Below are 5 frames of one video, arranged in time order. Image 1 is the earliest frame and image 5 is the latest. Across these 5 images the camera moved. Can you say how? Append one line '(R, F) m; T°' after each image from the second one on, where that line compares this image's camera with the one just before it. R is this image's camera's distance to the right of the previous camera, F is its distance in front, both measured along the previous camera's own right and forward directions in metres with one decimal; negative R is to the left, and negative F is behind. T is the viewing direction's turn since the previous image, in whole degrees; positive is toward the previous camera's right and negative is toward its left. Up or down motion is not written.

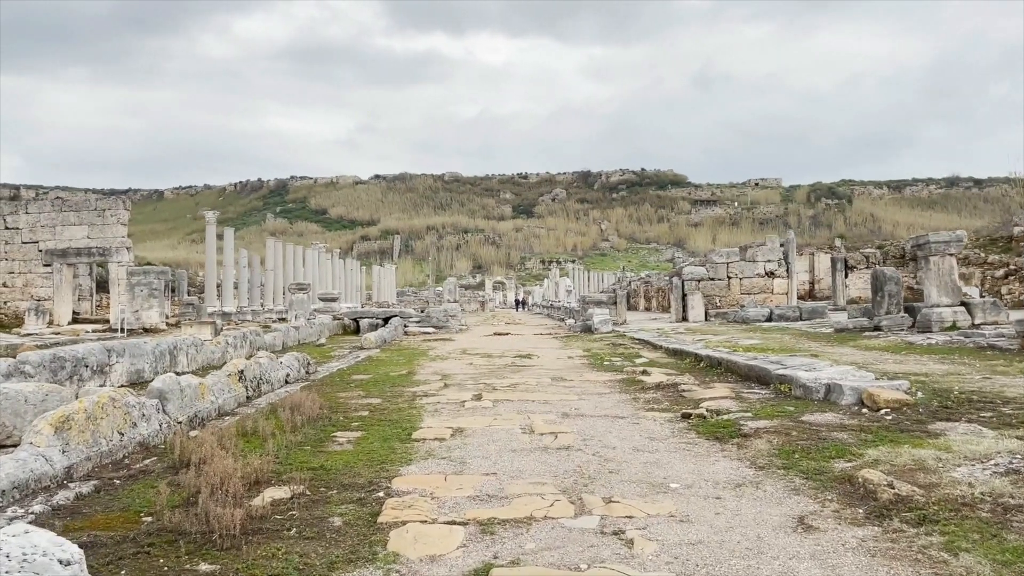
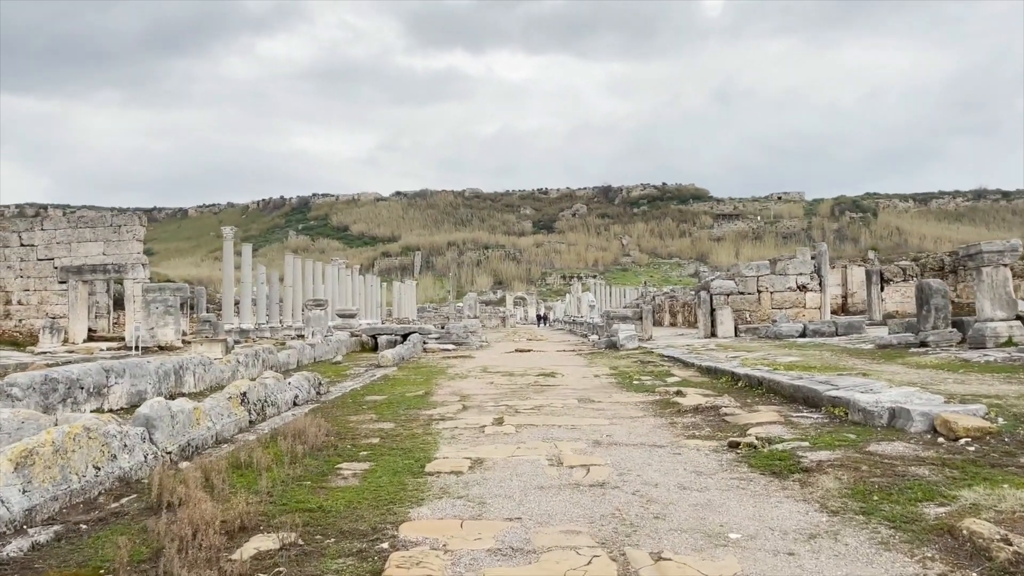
(0.0, +0.5) m; -2°
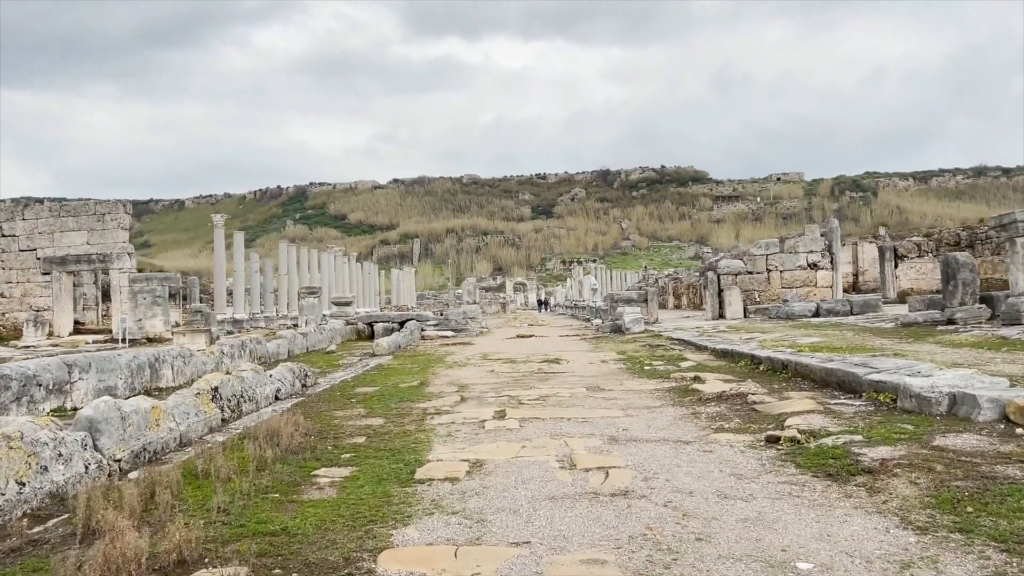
(0.0, +0.6) m; 0°
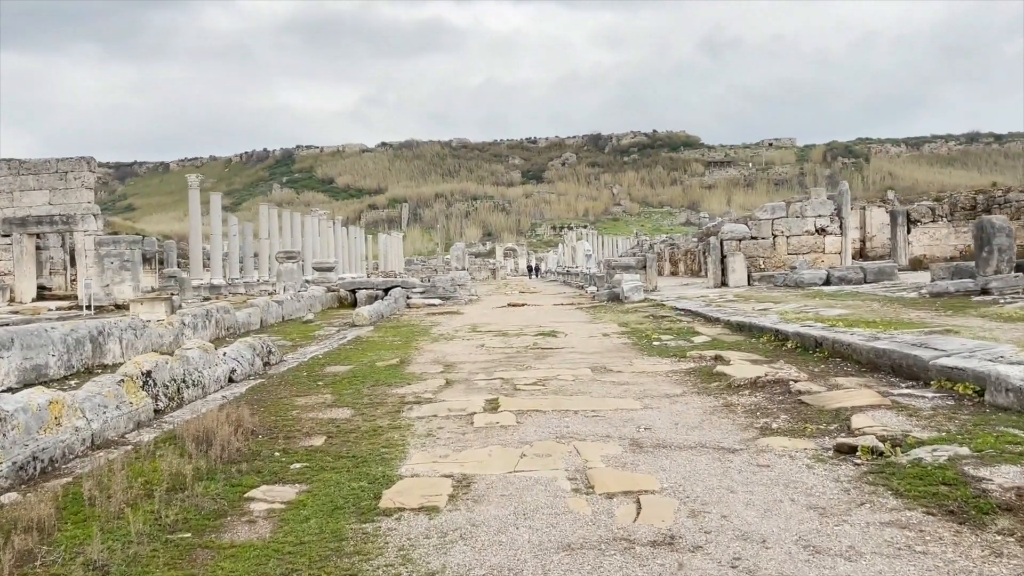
(0.0, +1.0) m; +1°
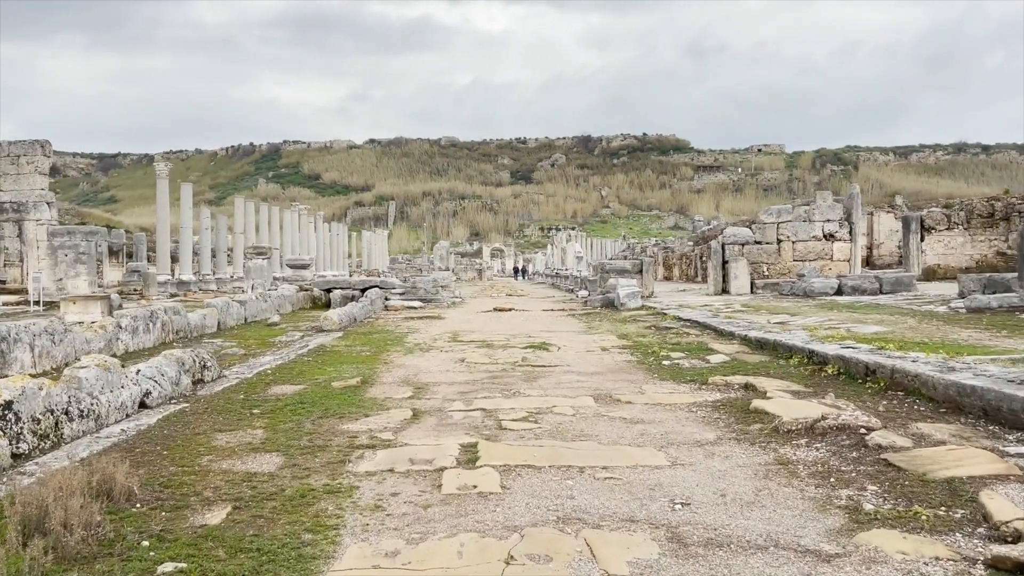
(0.0, +1.1) m; +1°
